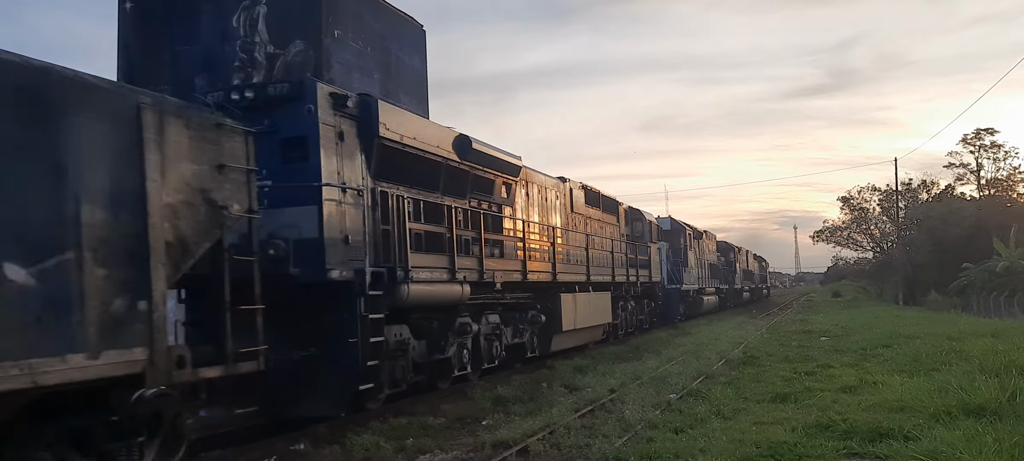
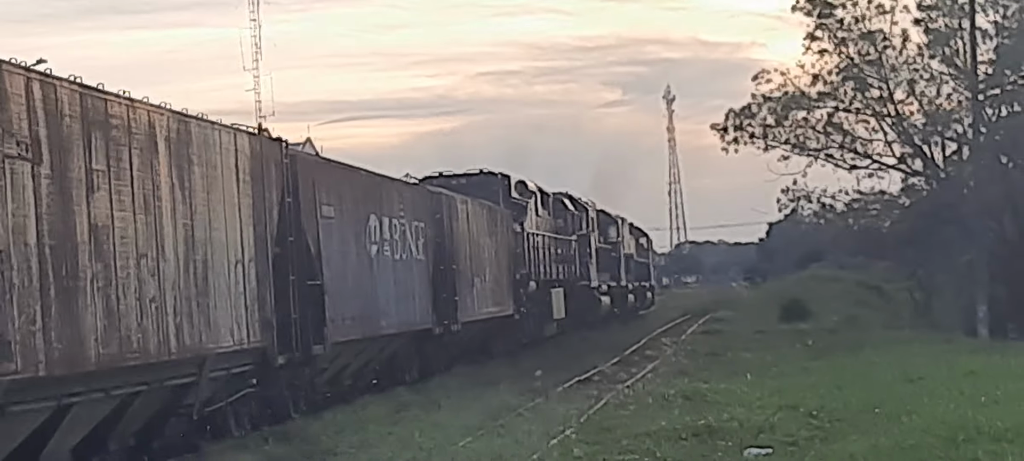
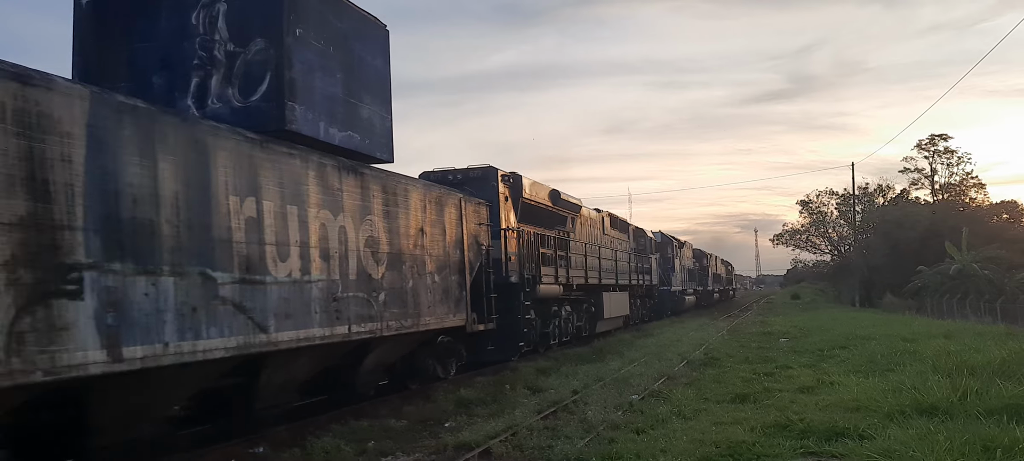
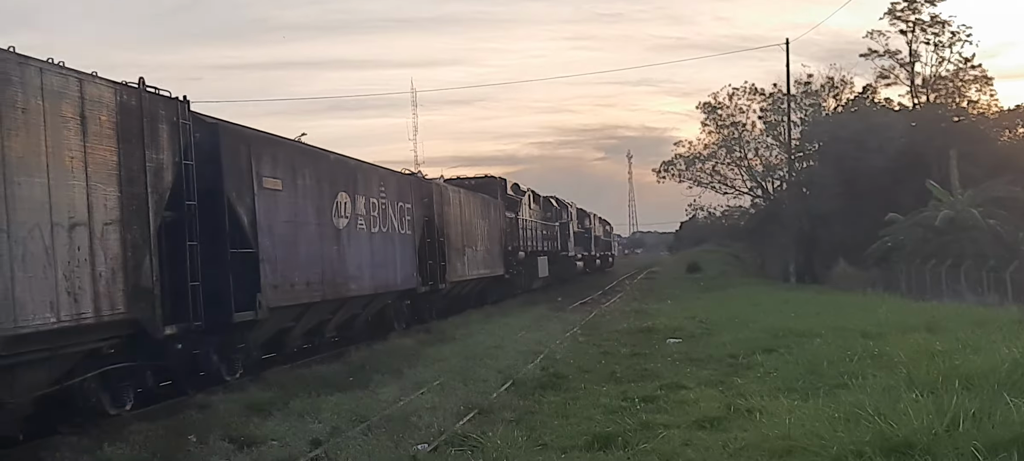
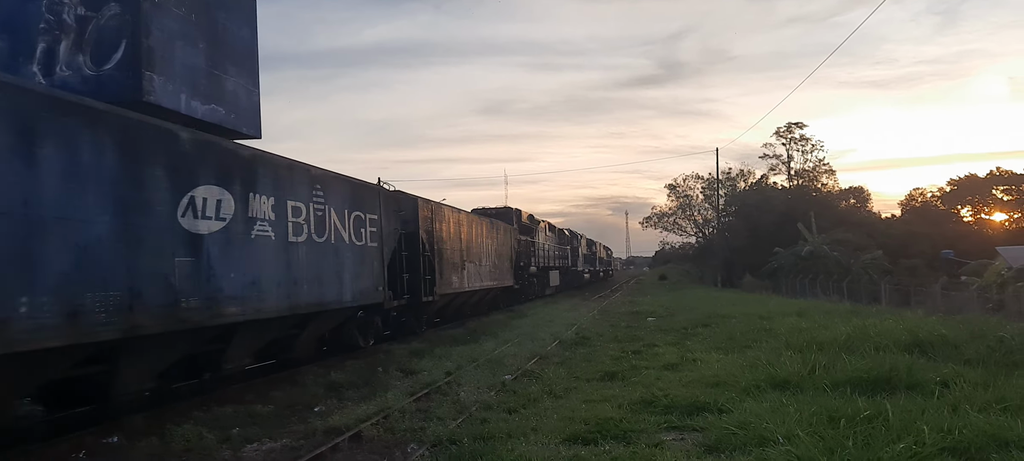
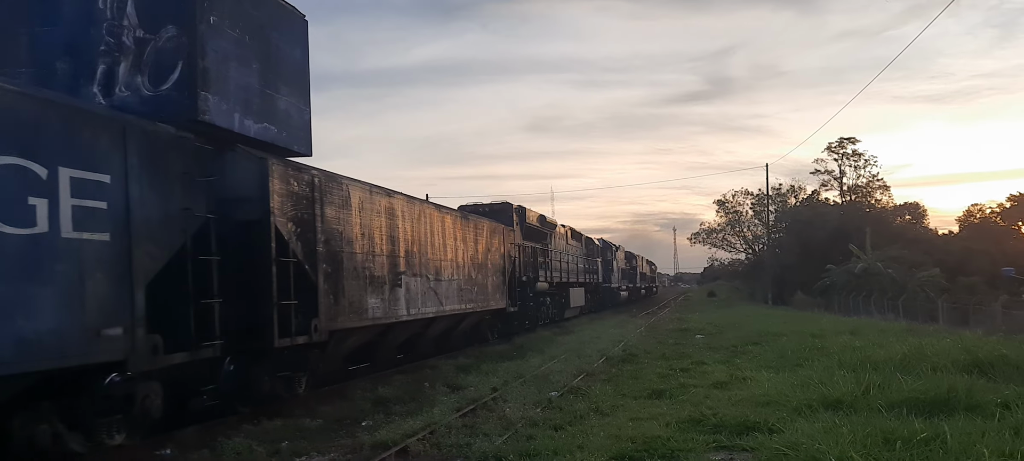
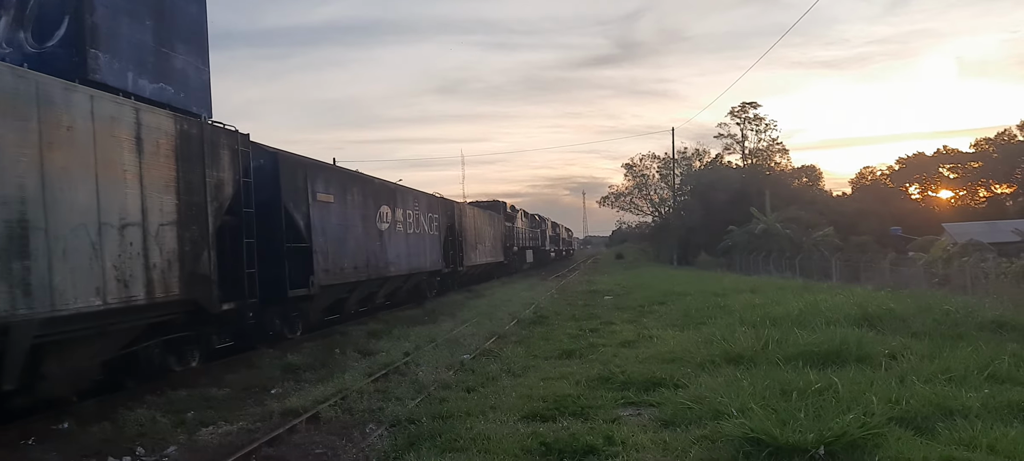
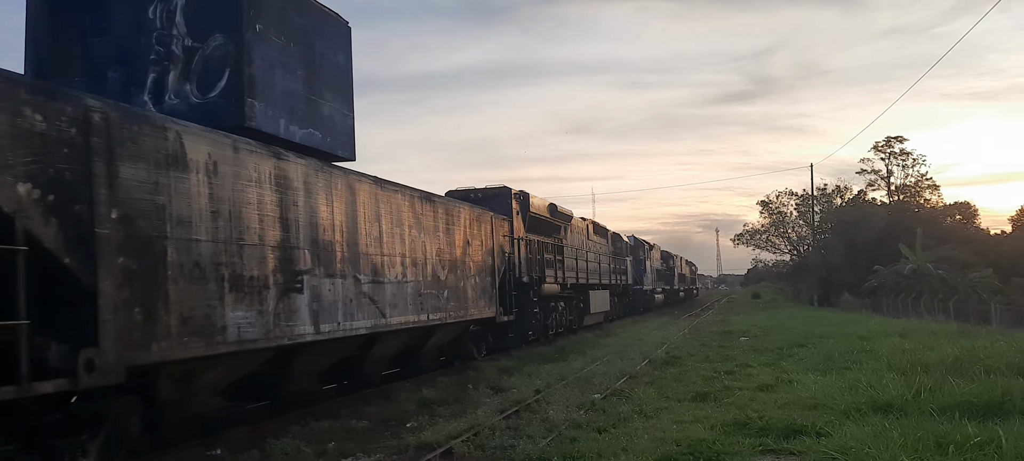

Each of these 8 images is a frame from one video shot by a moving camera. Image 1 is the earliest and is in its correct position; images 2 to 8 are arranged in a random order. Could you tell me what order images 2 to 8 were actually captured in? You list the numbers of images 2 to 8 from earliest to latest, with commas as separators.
3, 8, 6, 5, 7, 4, 2
